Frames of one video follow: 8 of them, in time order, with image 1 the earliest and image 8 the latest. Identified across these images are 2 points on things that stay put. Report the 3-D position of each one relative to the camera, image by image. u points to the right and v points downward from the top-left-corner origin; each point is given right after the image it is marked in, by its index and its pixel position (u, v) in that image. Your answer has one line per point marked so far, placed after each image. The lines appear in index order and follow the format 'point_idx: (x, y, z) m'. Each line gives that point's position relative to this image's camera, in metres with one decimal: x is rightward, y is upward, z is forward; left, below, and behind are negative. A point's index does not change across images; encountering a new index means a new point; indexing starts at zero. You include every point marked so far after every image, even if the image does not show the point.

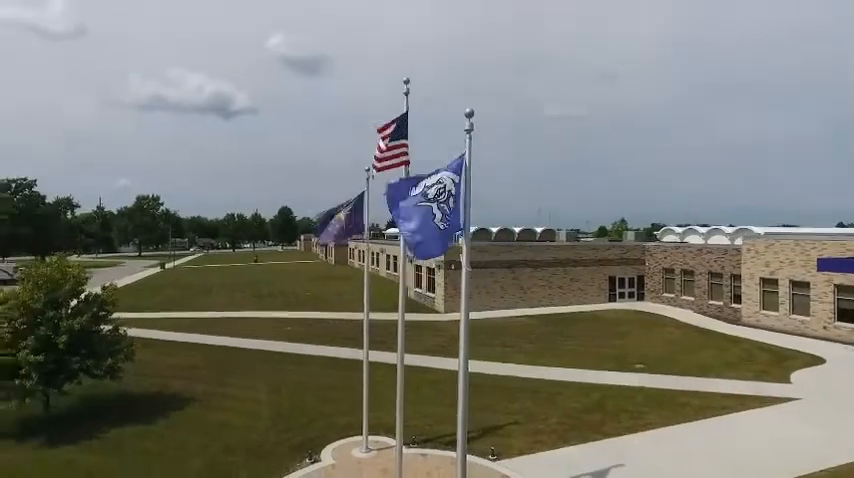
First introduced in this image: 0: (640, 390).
0: (+6.6, -4.7, +16.4) m
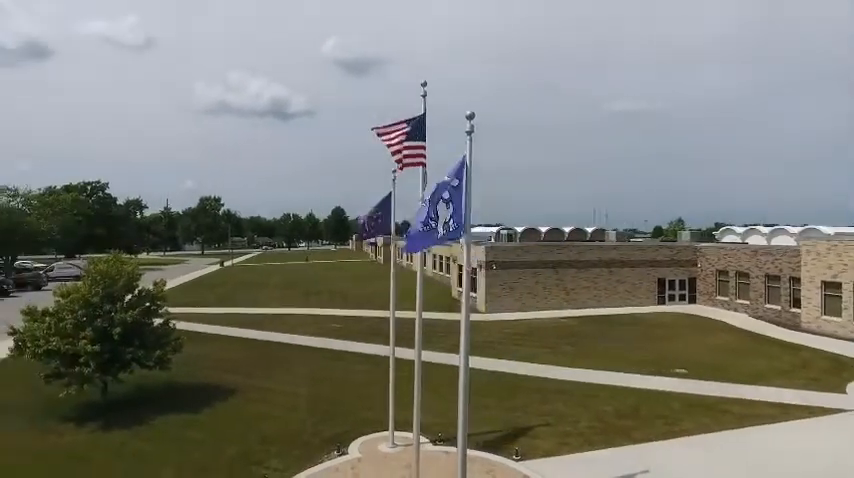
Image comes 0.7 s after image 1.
0: (+7.5, -4.7, +15.9) m
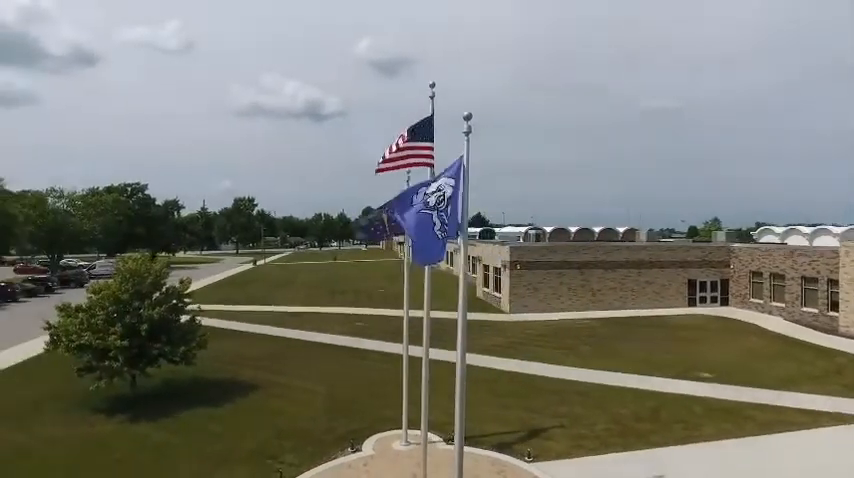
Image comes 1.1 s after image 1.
0: (+8.0, -4.7, +15.5) m
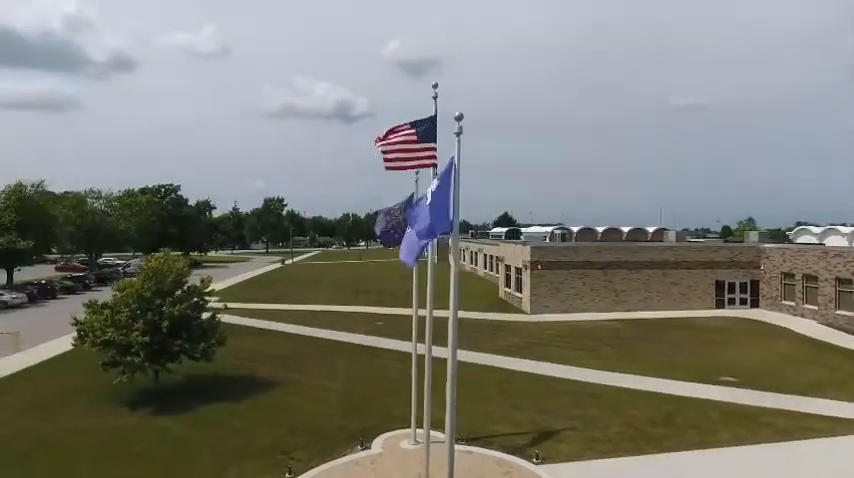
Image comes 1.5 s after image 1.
0: (+8.3, -4.7, +15.1) m
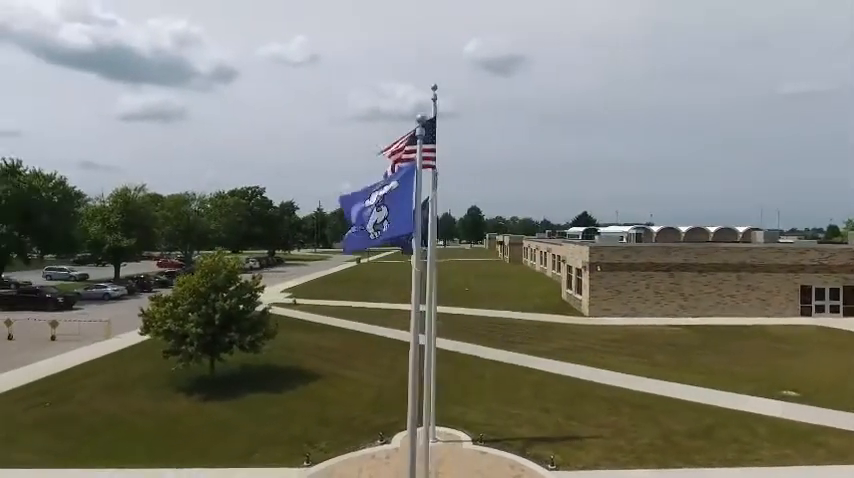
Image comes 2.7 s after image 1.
0: (+9.0, -4.8, +13.8) m
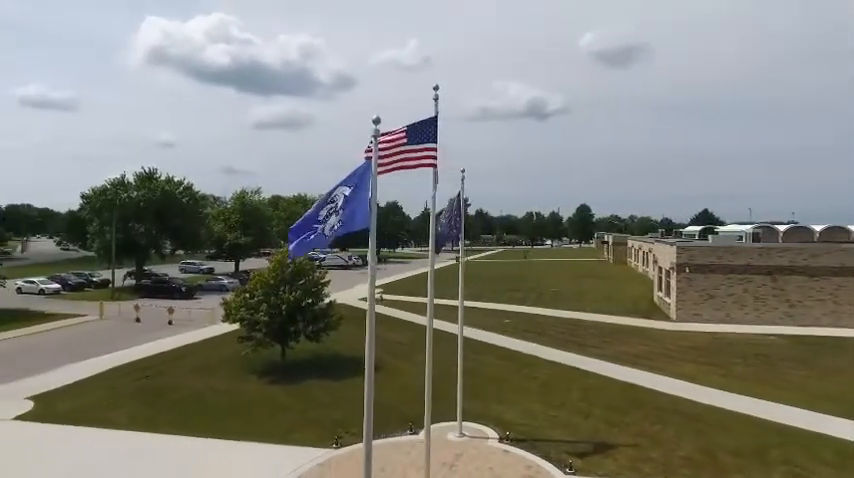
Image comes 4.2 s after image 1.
0: (+9.5, -4.7, +12.1) m
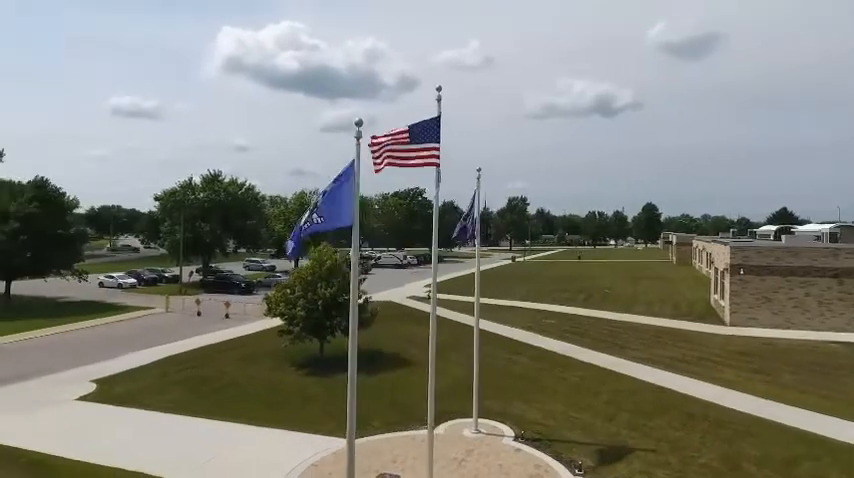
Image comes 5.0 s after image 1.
0: (+9.7, -4.7, +11.2) m
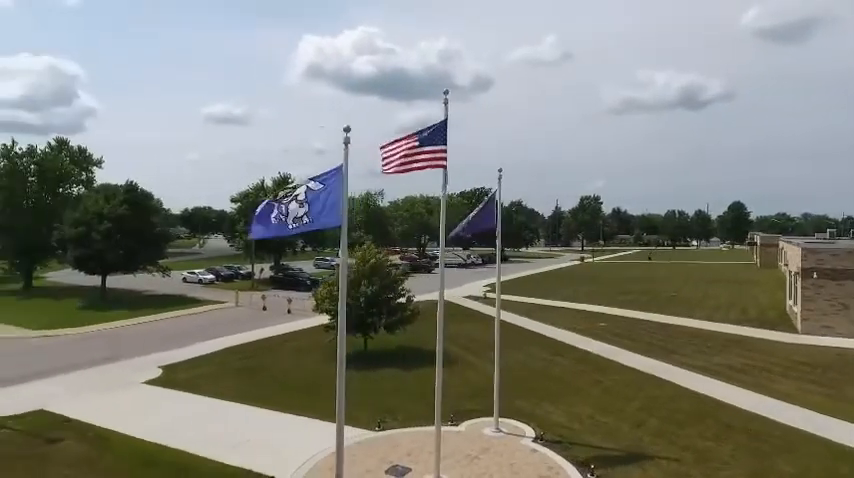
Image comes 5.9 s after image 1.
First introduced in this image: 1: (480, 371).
0: (+9.8, -4.7, +10.1) m
1: (+2.1, -5.0, +19.8) m
